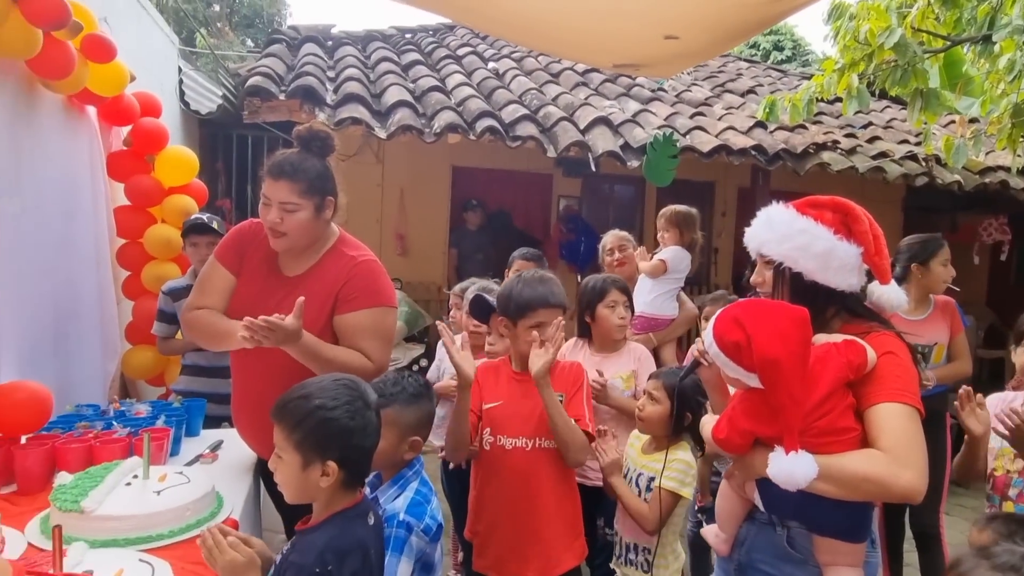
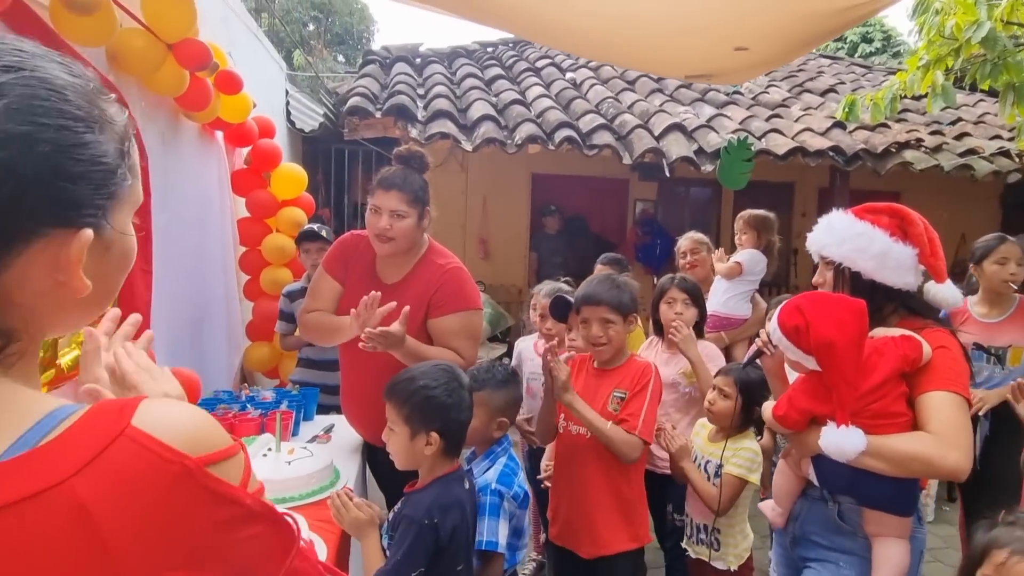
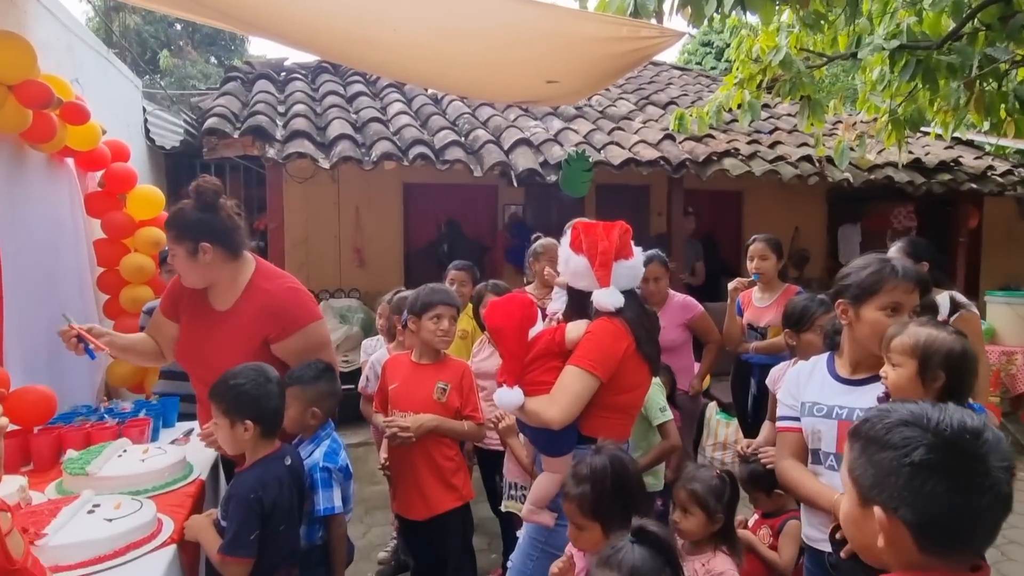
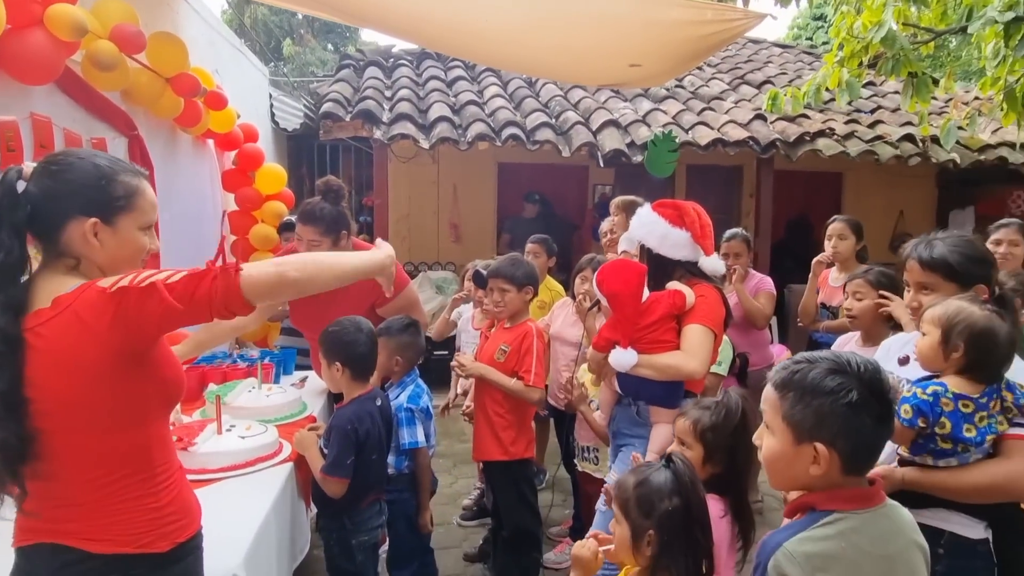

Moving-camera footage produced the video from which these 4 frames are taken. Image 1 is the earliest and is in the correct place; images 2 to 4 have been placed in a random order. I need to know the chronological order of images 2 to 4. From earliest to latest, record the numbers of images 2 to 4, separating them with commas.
2, 4, 3
